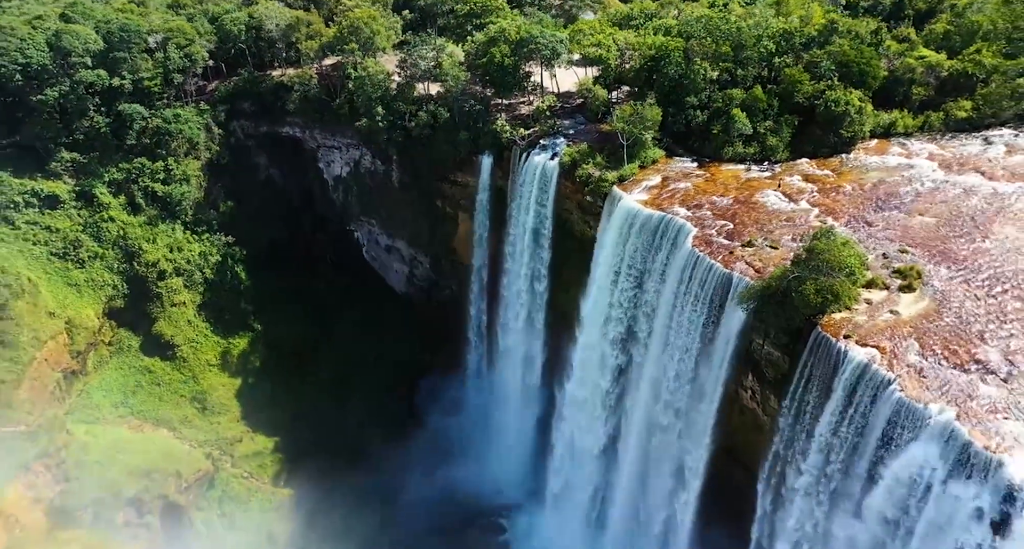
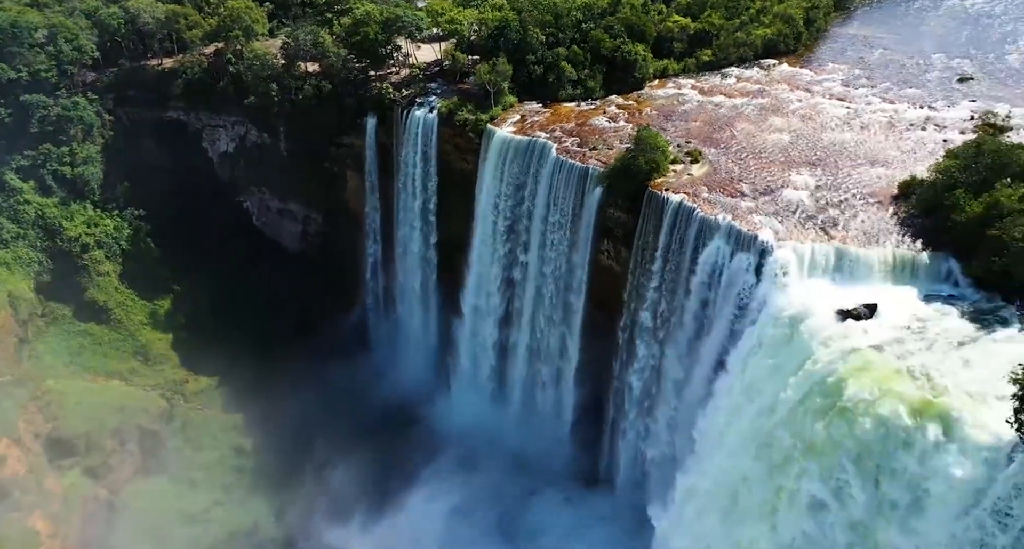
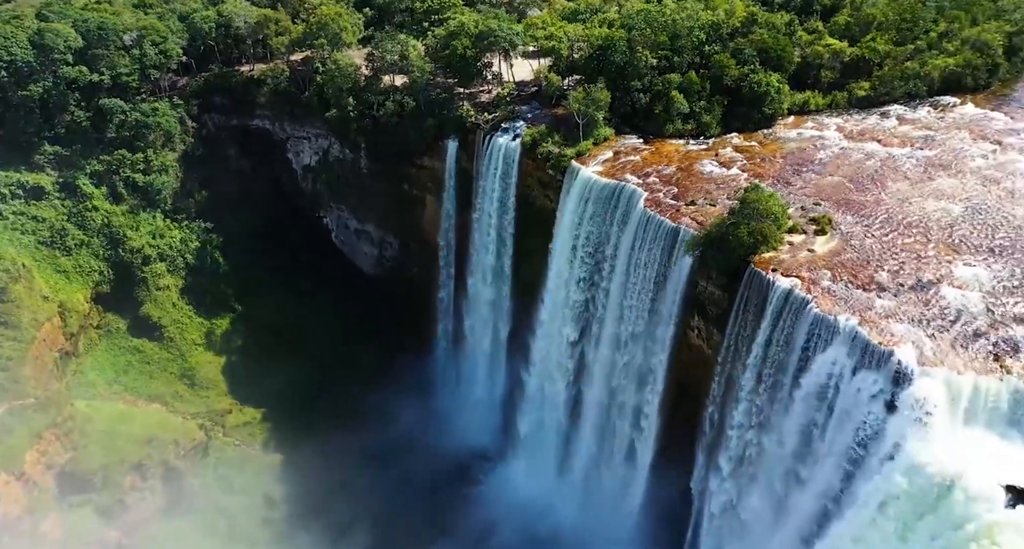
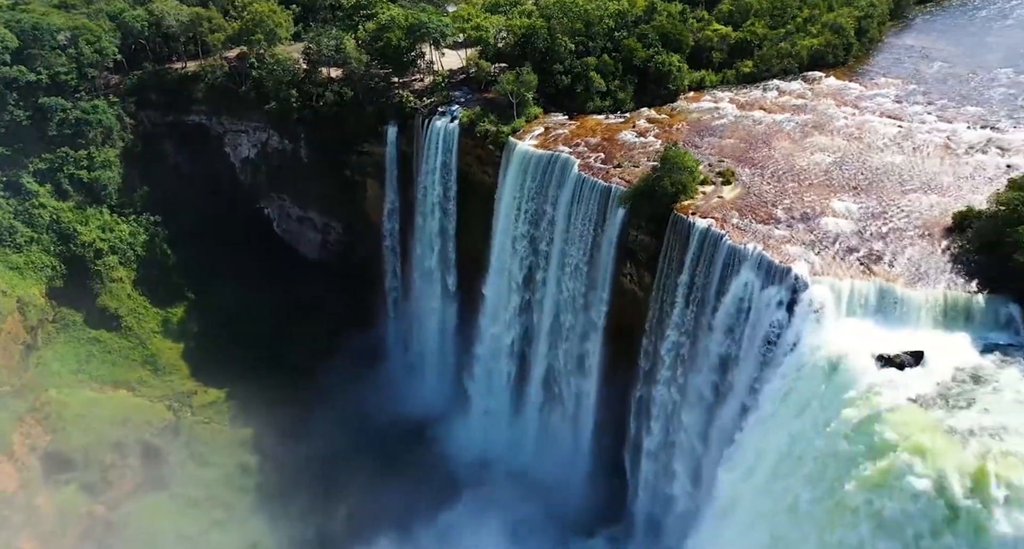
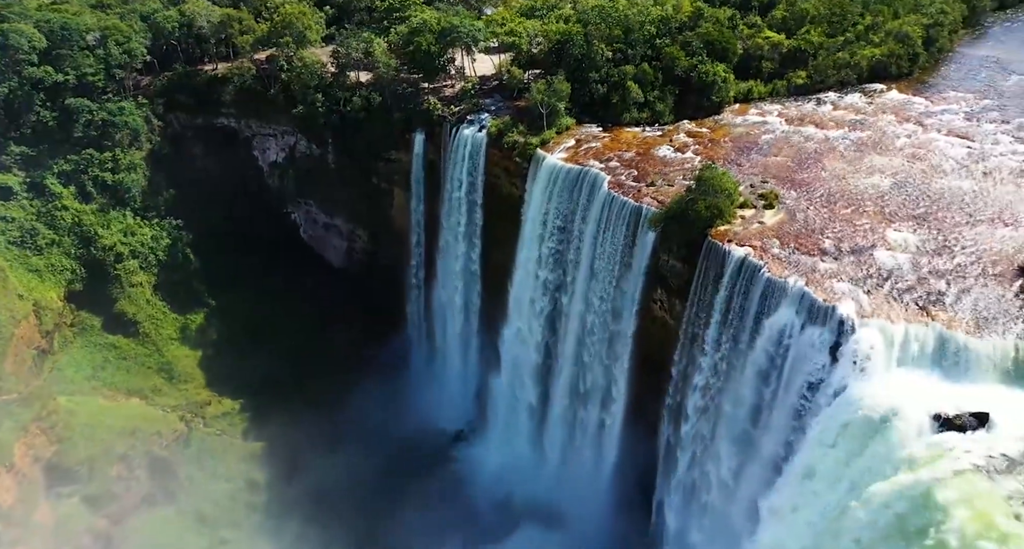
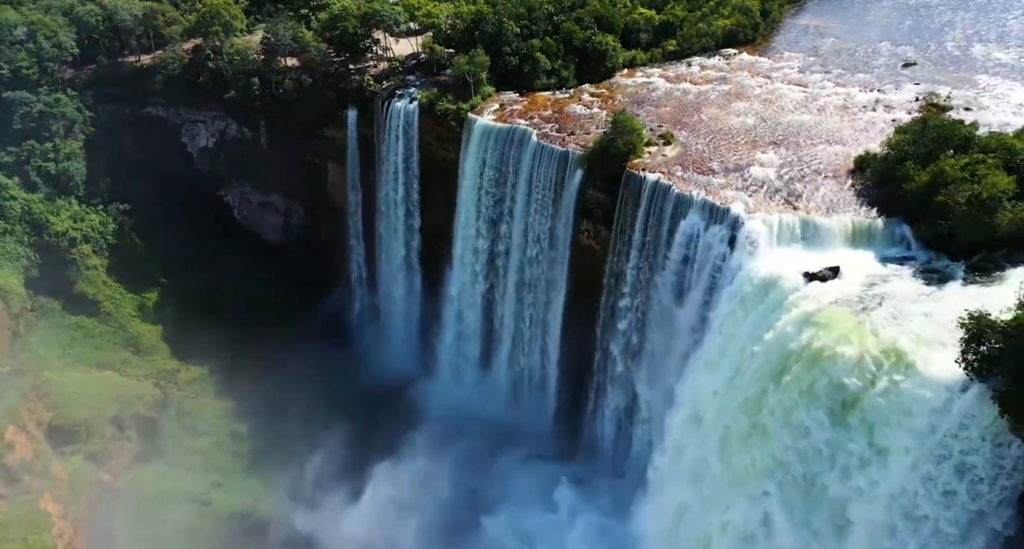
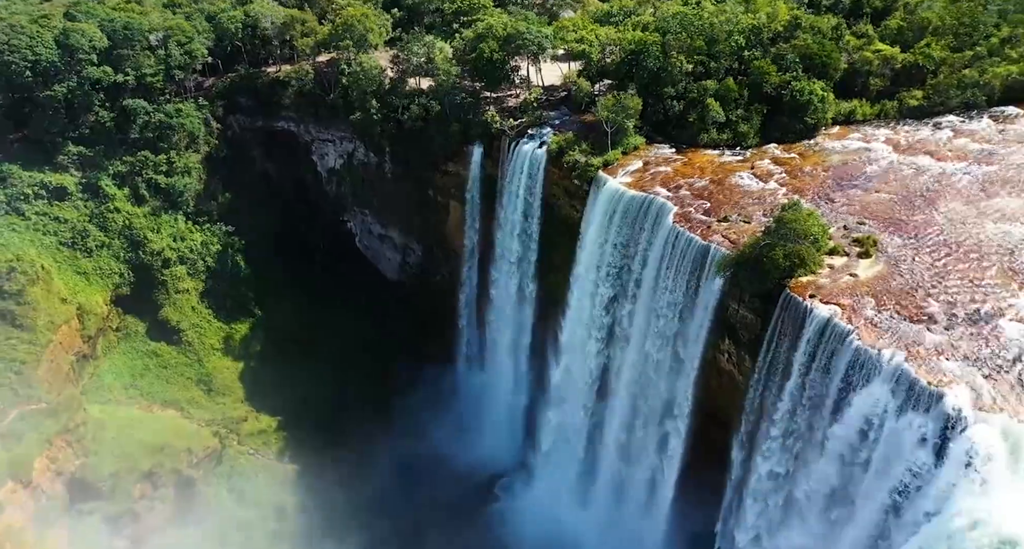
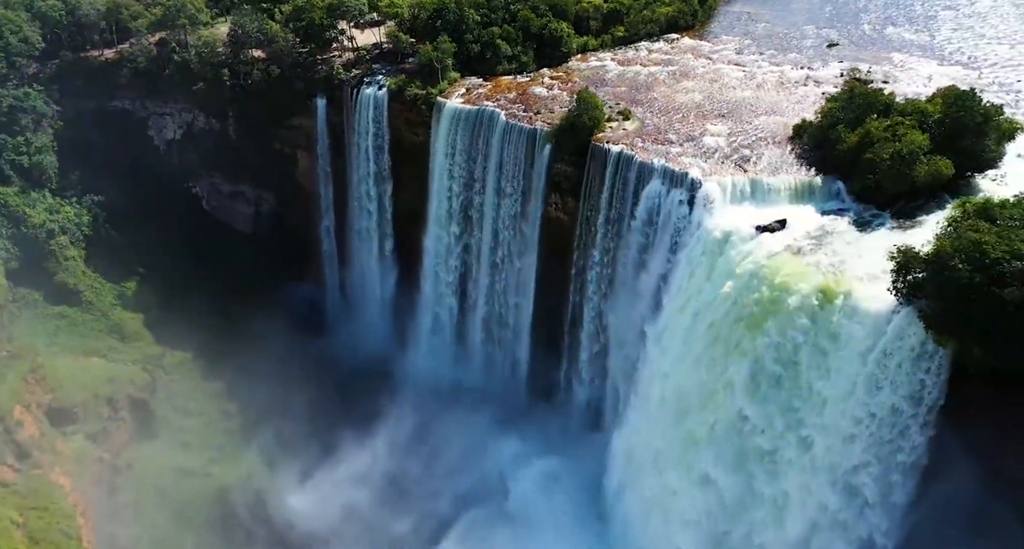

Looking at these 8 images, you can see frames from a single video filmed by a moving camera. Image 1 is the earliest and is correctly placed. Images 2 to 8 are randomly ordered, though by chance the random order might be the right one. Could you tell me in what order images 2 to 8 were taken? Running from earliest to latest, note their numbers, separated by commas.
7, 3, 5, 4, 2, 6, 8
